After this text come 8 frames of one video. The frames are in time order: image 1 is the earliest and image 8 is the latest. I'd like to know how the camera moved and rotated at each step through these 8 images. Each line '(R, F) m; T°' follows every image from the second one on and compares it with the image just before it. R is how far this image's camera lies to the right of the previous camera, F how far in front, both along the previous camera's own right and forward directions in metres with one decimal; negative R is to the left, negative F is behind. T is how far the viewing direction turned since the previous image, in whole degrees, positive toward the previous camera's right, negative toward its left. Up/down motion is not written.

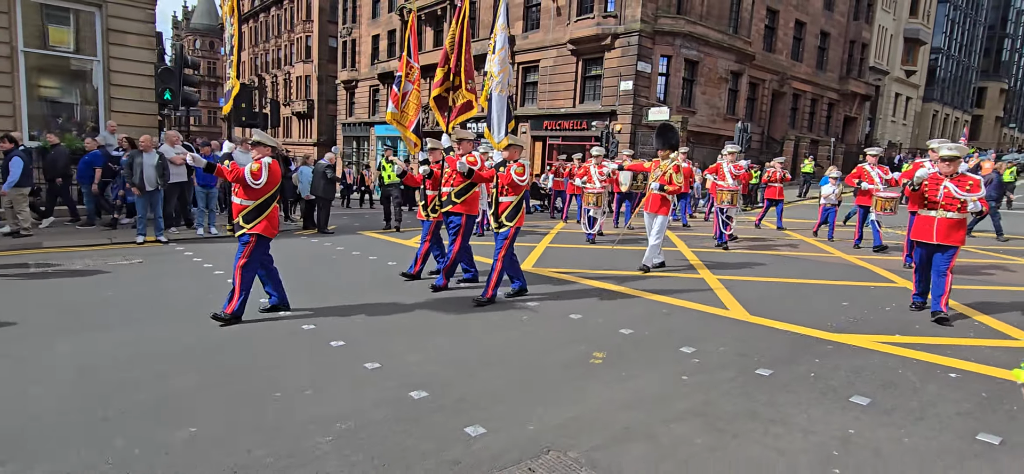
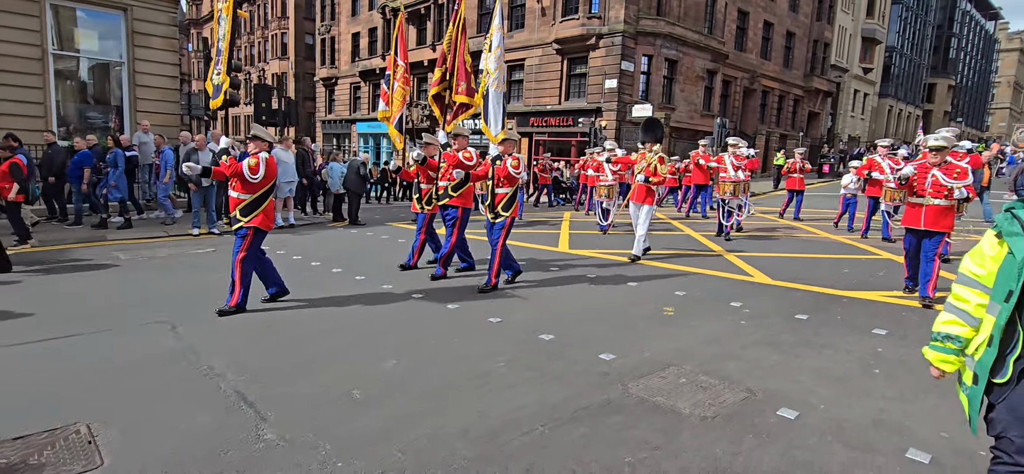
(-1.2, -1.0) m; +3°
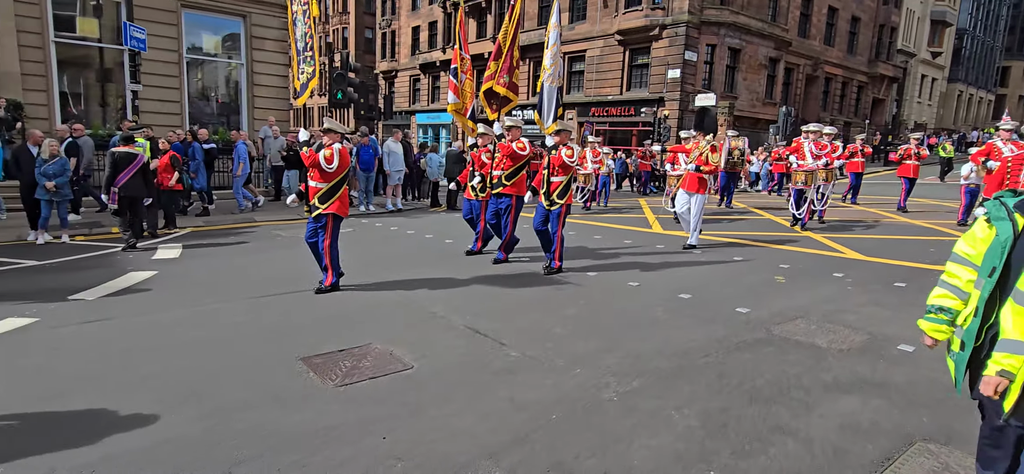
(-1.0, -1.1) m; -4°
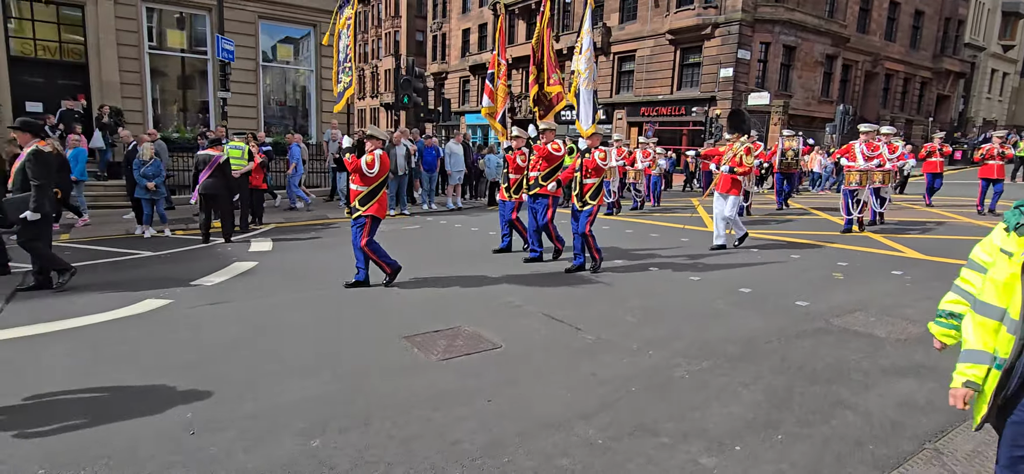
(-0.3, -0.5) m; -4°
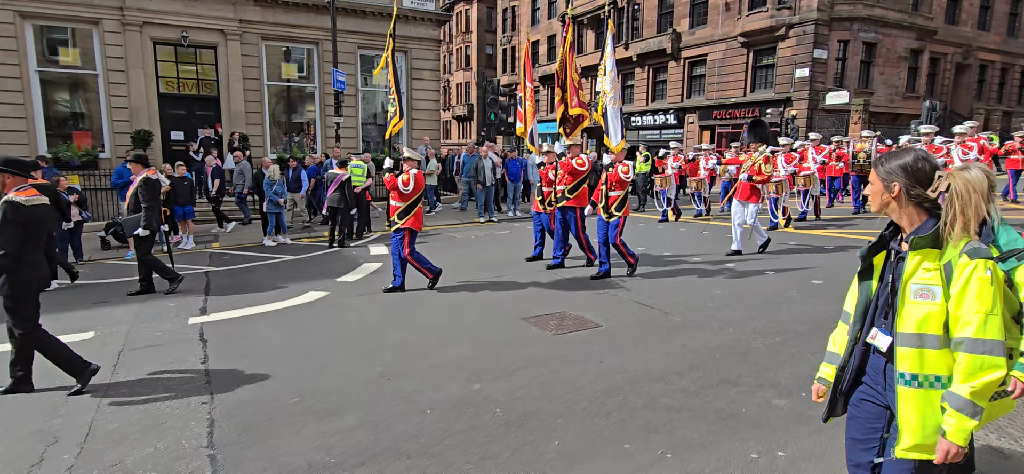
(-0.3, -1.1) m; -7°
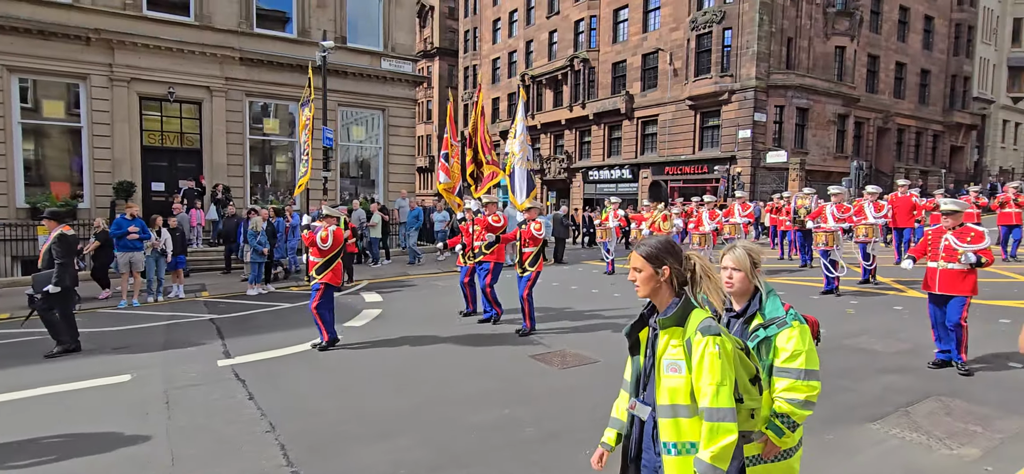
(-0.6, -0.8) m; +5°
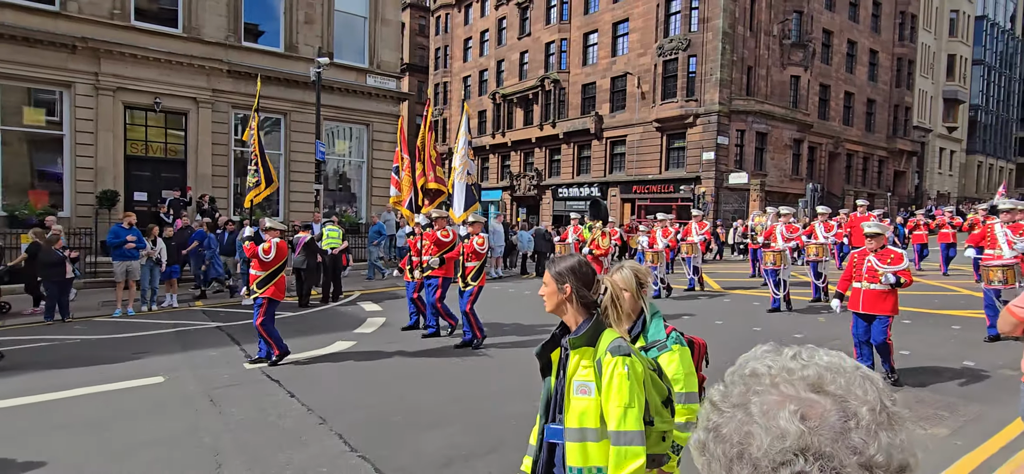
(-0.7, -0.5) m; +4°
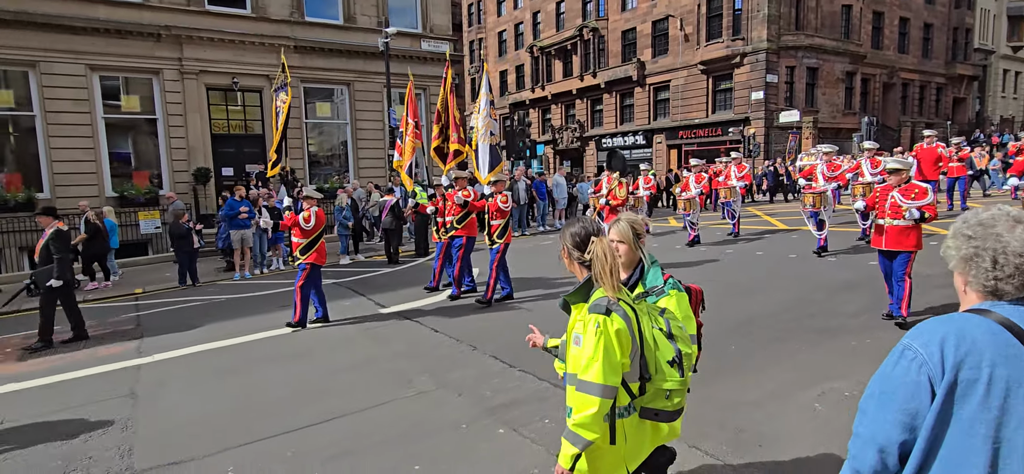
(-0.8, -0.8) m; -4°
